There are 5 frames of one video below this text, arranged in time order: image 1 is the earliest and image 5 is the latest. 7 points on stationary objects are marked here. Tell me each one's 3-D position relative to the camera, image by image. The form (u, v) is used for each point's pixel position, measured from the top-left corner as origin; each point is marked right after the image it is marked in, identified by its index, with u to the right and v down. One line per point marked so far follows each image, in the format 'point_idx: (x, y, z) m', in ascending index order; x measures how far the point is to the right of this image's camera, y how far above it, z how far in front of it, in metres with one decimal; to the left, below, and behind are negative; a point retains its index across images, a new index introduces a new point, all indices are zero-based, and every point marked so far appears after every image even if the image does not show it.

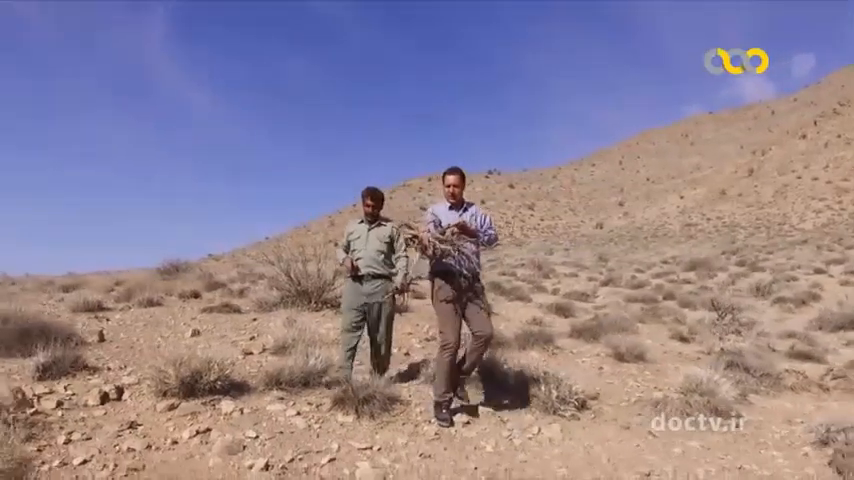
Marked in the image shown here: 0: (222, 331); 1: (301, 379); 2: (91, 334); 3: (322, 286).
0: (-2.7, -1.2, +8.3) m
1: (-1.1, -1.3, +5.8) m
2: (-4.3, -1.2, +8.1) m
3: (-1.9, -0.9, +11.8) m
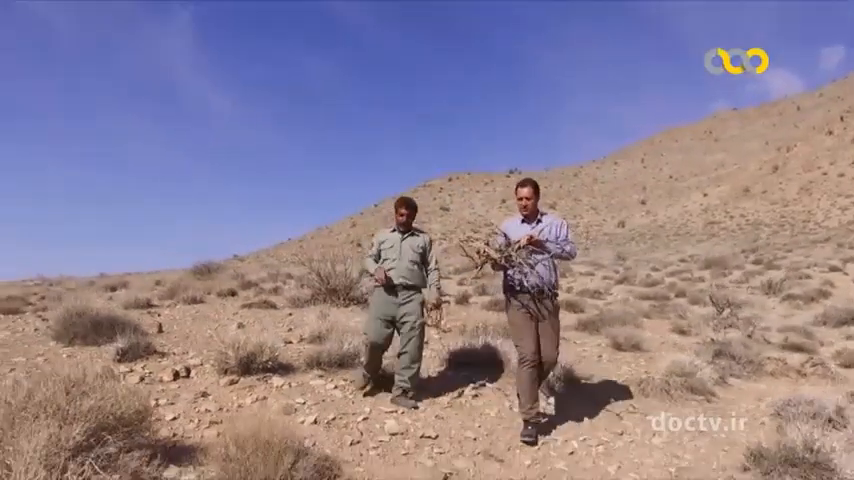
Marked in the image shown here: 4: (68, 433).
0: (-2.4, -1.2, +9.4) m
1: (-1.0, -1.3, +6.9) m
2: (-4.0, -1.2, +9.3) m
3: (-1.6, -0.9, +12.9) m
4: (-1.9, -1.0, +3.4) m
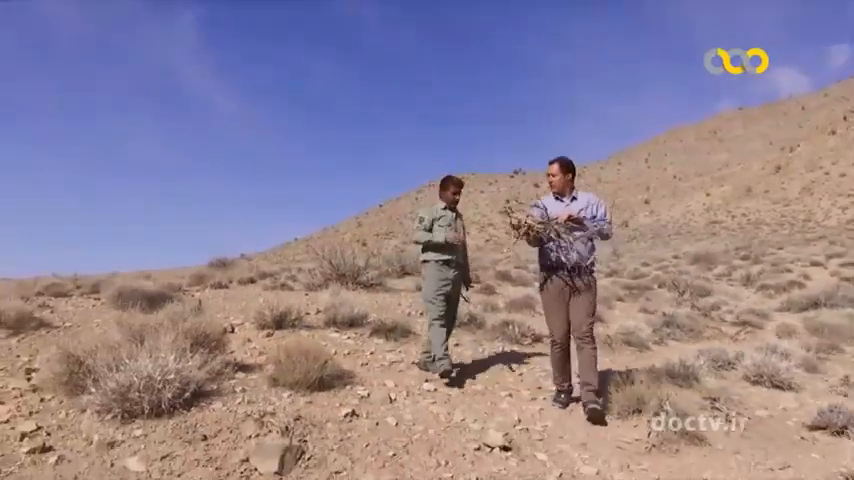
0: (-2.5, -1.0, +11.3) m
1: (-1.1, -1.1, +8.7) m
2: (-4.1, -1.1, +11.2) m
3: (-1.6, -0.7, +14.8) m
4: (-2.0, -0.8, +5.2) m
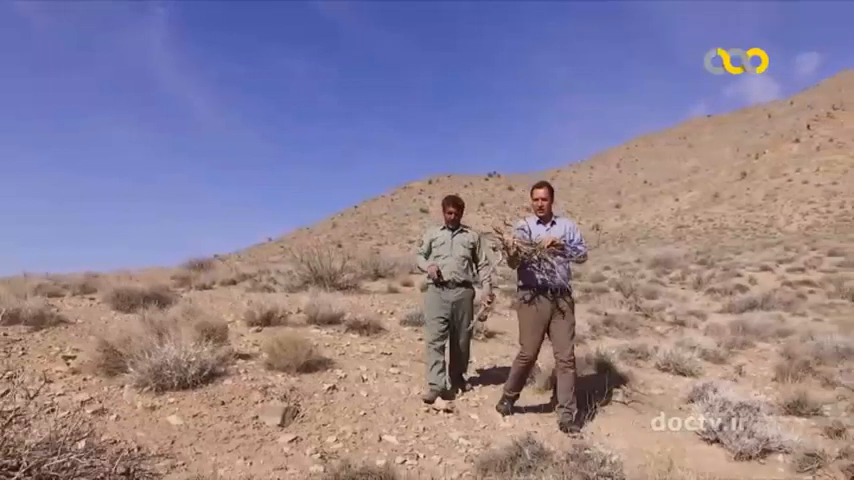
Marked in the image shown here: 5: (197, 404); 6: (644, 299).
0: (-3.1, -1.2, +12.5) m
1: (-1.6, -1.2, +10.0) m
2: (-4.7, -1.2, +12.4) m
3: (-2.4, -0.8, +16.1) m
4: (-2.4, -1.0, +6.5) m
5: (-1.9, -1.3, +5.2) m
6: (+6.4, -1.8, +19.1) m
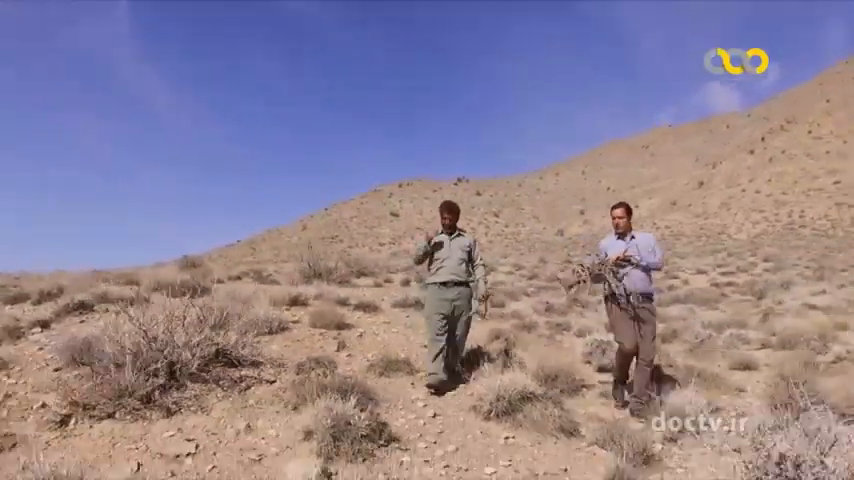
0: (-3.5, -1.2, +15.9) m
1: (-1.9, -1.3, +13.5) m
2: (-5.2, -1.2, +15.7) m
3: (-3.0, -0.9, +19.5) m
4: (-2.5, -1.0, +10.0) m
5: (-1.9, -1.4, +8.6) m
6: (+5.7, -1.9, +22.9) m
